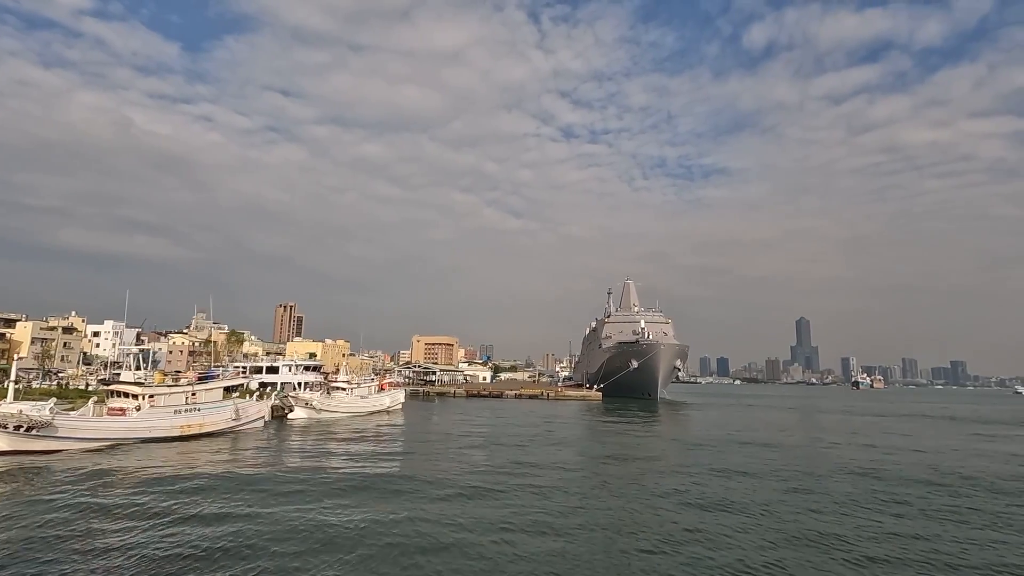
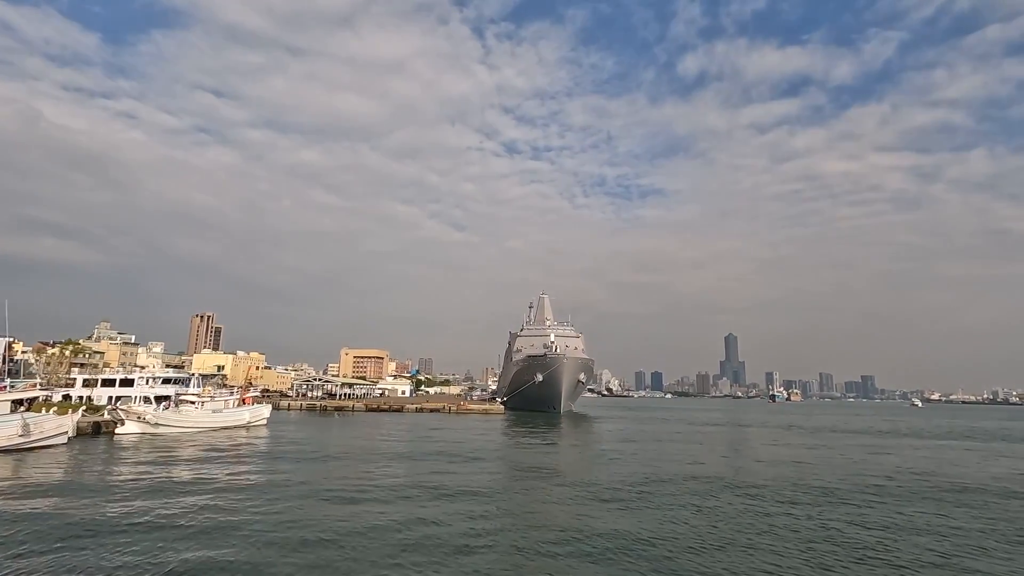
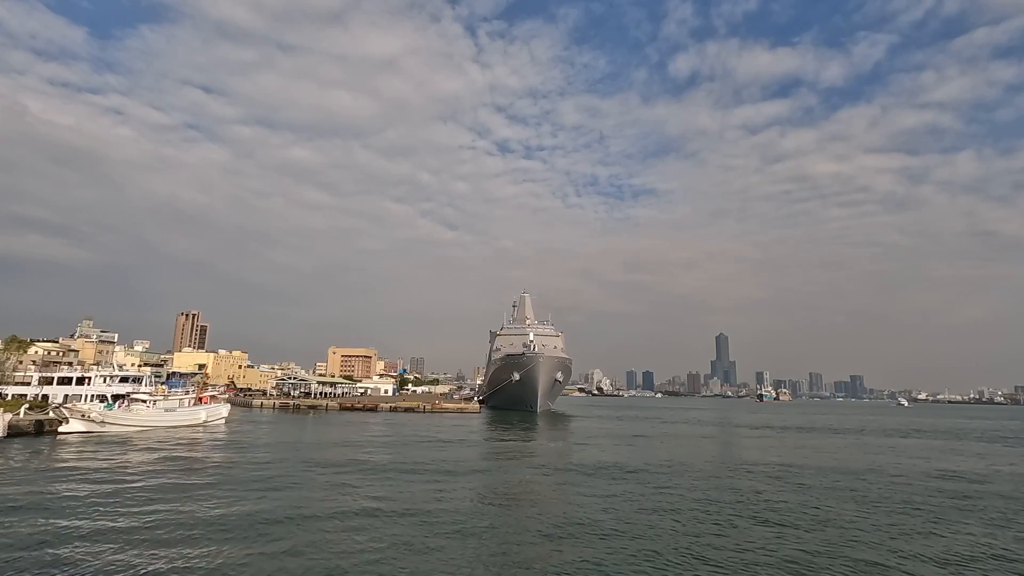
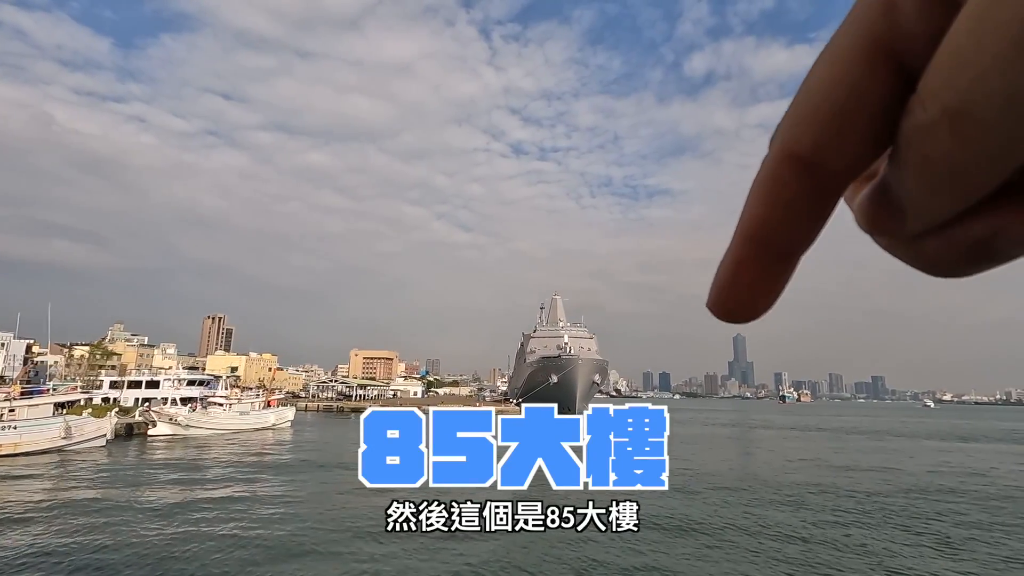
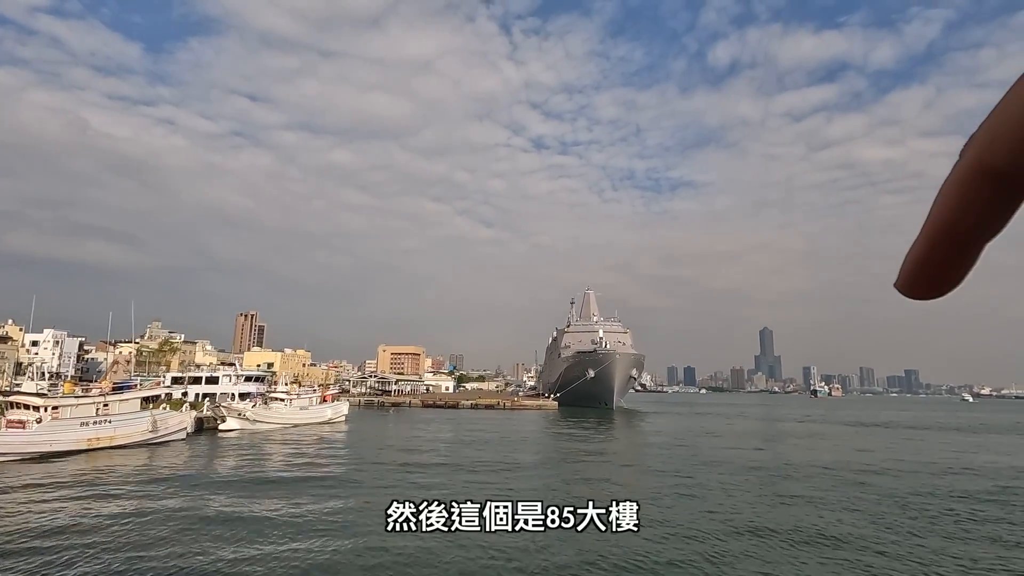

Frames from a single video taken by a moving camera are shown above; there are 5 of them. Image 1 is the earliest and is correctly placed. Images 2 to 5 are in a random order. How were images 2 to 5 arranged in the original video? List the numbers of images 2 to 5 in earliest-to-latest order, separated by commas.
5, 4, 2, 3
